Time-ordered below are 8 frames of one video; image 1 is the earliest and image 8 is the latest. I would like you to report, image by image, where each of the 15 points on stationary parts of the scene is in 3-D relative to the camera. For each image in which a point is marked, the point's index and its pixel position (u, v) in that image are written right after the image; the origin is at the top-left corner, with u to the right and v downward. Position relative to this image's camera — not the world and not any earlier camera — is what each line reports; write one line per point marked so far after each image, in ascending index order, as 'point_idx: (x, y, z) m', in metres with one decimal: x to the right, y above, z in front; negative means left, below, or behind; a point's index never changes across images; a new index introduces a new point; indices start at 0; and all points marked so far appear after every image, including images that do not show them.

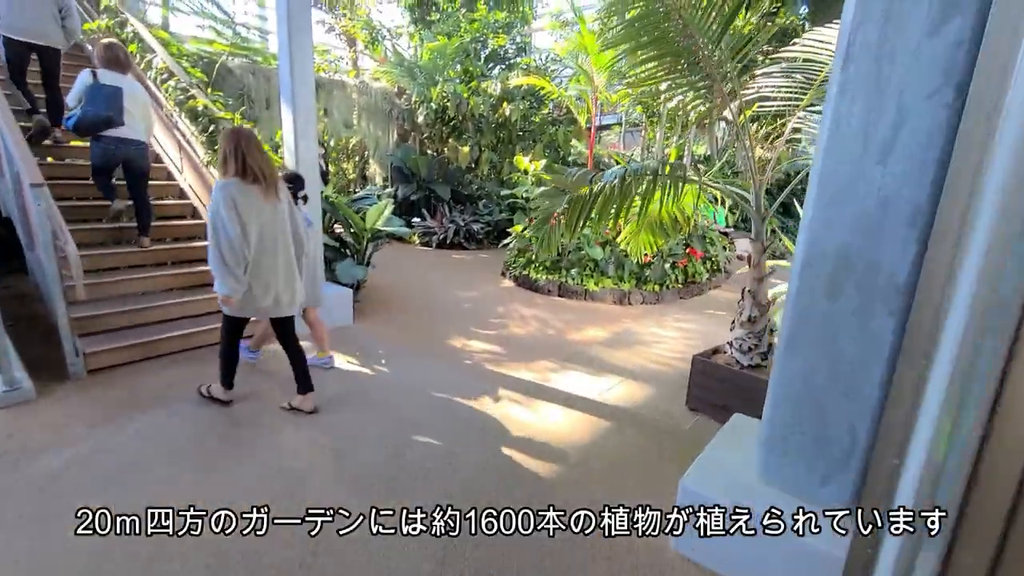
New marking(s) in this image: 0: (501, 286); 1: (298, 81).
0: (-0.1, 0.0, +4.2) m
1: (-1.2, +1.1, +2.6) m
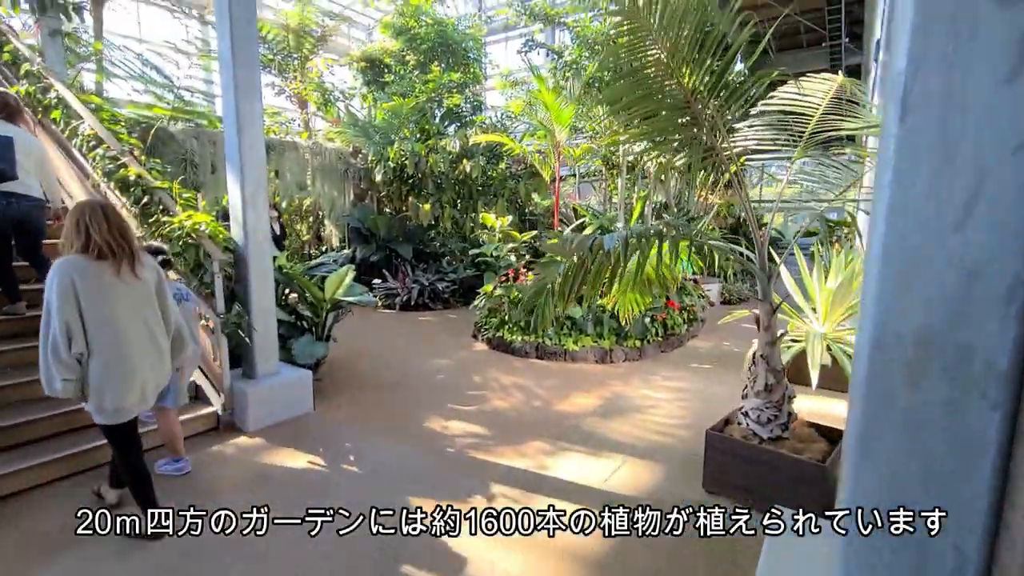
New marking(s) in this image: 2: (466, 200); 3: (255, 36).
0: (-0.3, -0.5, +3.9) m
1: (-1.3, +0.7, +2.4) m
2: (-0.6, +1.1, +6.0) m
3: (-1.2, +1.2, +2.4) m
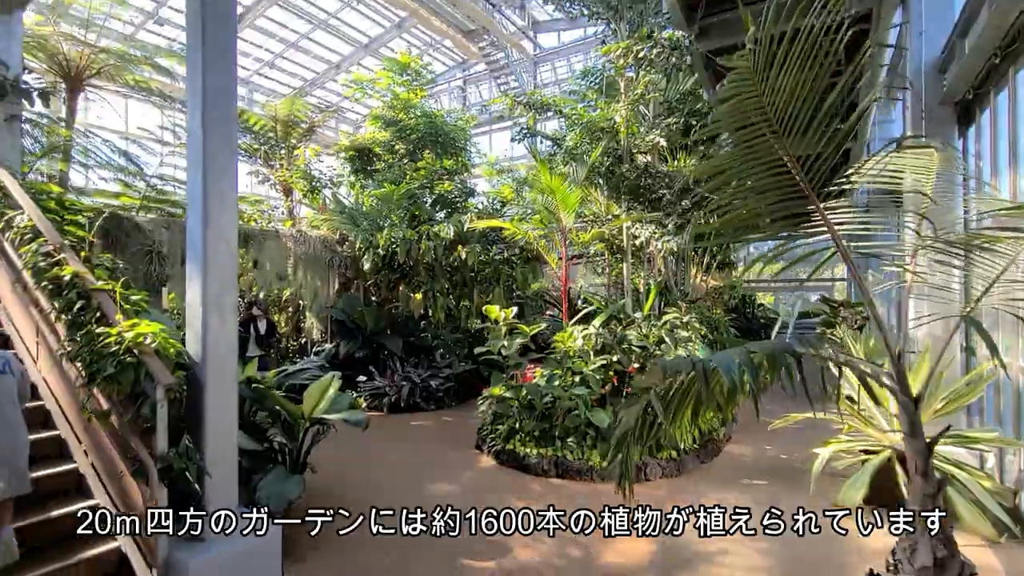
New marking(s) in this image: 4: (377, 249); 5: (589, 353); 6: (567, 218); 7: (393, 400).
0: (-0.2, -1.2, +3.3) m
1: (-1.2, +0.2, +2.0) m
2: (-0.6, 0.0, +5.6) m
3: (-1.2, +0.7, +2.0) m
4: (-1.5, +0.4, +5.4) m
5: (+0.6, -0.5, +3.5) m
6: (+0.5, +0.6, +4.3) m
7: (-1.2, -1.1, +4.8) m
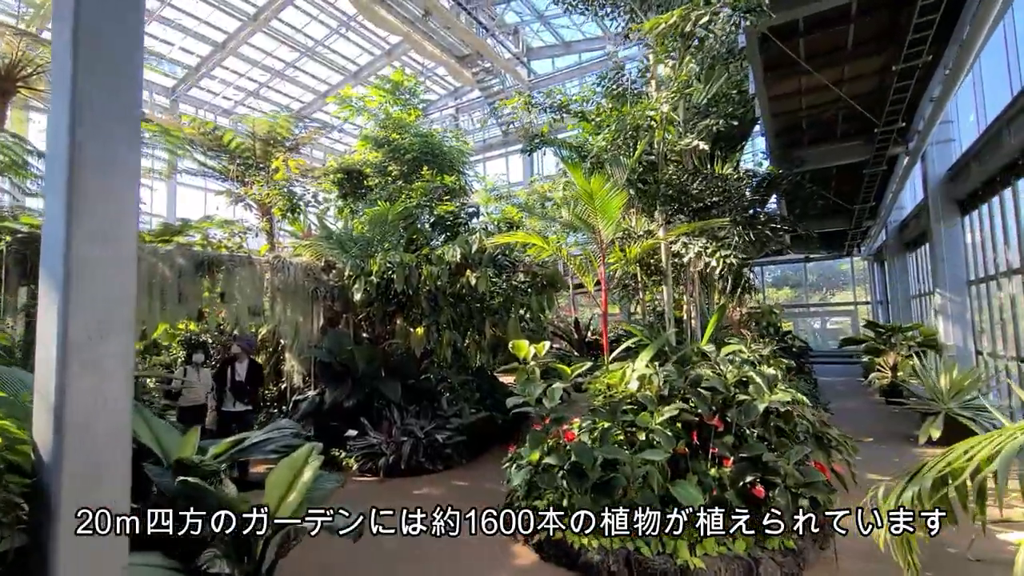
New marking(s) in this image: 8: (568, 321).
0: (0.0, -1.3, +2.4) m
1: (-1.0, +0.1, +1.1) m
2: (-0.4, -0.3, +4.8) m
3: (-0.9, +0.6, +1.2) m
4: (-1.3, +0.1, +4.5) m
5: (+0.8, -0.6, +2.7) m
6: (+0.7, +0.4, +3.5) m
7: (-1.0, -1.4, +3.9) m
8: (+0.8, -0.5, +7.2) m
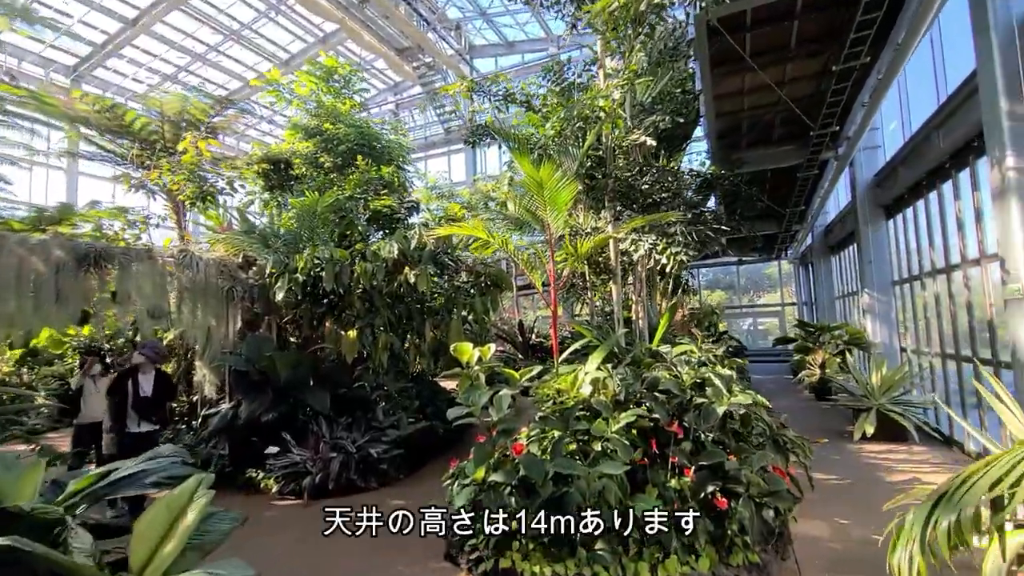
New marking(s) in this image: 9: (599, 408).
0: (-0.2, -1.3, +2.1) m
1: (-1.1, +0.2, +0.7) m
2: (-0.9, -0.3, +4.4) m
3: (-1.0, +0.7, +0.8) m
4: (-1.8, +0.1, +4.1) m
5: (+0.5, -0.6, +2.5) m
6: (+0.3, +0.4, +3.3) m
7: (-1.4, -1.4, +3.5) m
8: (0.0, -0.5, +7.0) m
9: (+0.4, -0.6, +2.5) m
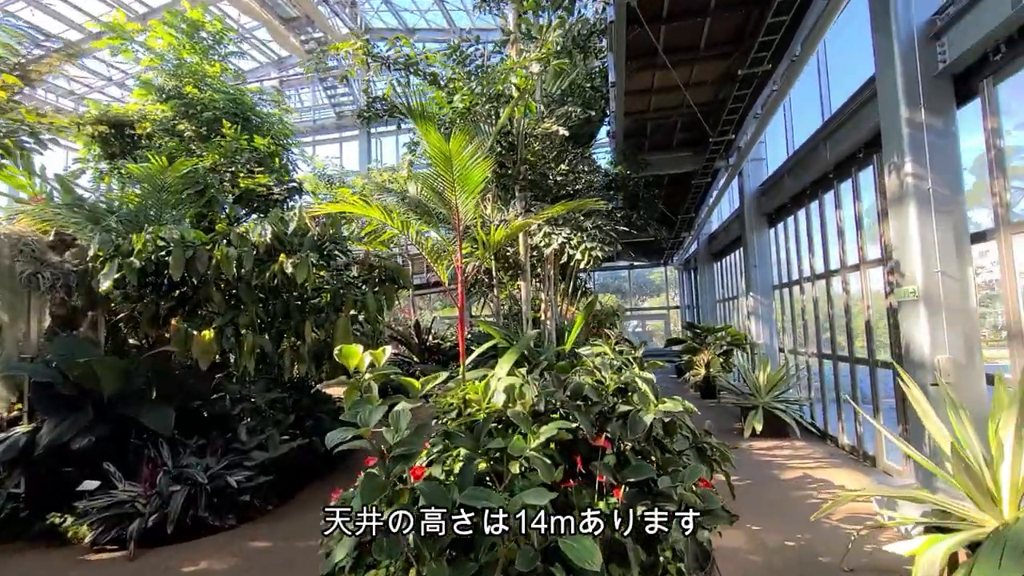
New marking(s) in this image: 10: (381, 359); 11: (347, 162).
0: (-0.6, -1.3, +1.6) m
1: (-1.1, +0.2, +0.1) m
2: (-1.8, -0.2, +3.8) m
3: (-1.1, +0.7, +0.2) m
4: (-2.5, +0.2, +3.2) m
5: (+0.1, -0.6, +2.1) m
6: (-0.3, +0.5, +2.9) m
7: (-2.0, -1.3, +2.7) m
8: (-1.4, -0.5, +6.4) m
9: (0.0, -0.6, +2.1) m
10: (-0.6, -0.3, +2.3) m
11: (-4.6, +3.5, +13.5) m
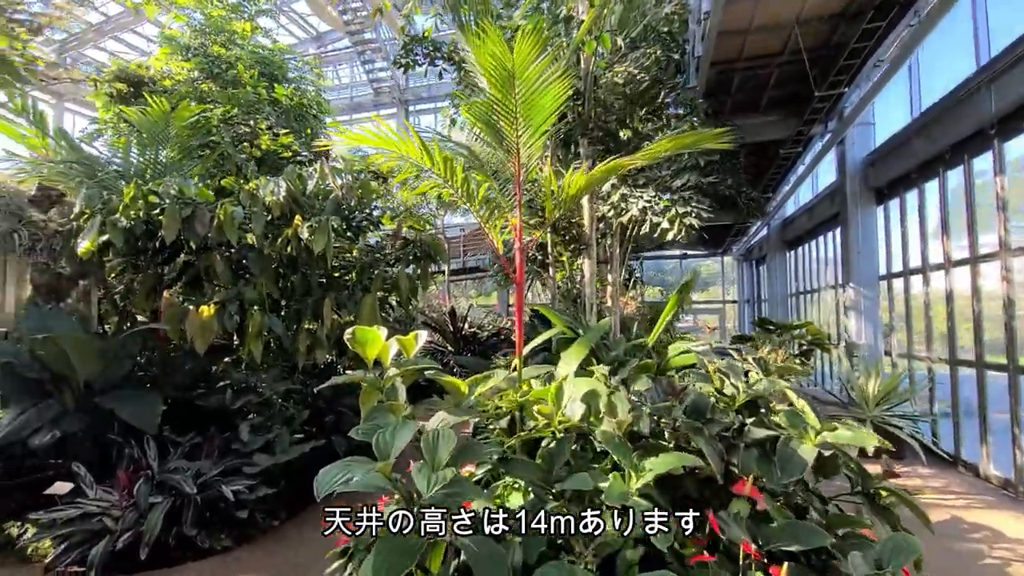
0: (-0.4, -1.2, +0.9) m
1: (-0.9, +0.3, -0.5) m
2: (-1.4, -0.1, +3.2) m
3: (-0.9, +0.8, -0.4) m
4: (-2.1, +0.4, +2.7) m
5: (+0.3, -0.5, +1.4) m
6: (+0.1, +0.6, +2.2) m
7: (-1.7, -1.1, +2.2) m
8: (-0.8, -0.3, +5.8) m
9: (+0.3, -0.5, +1.4) m
10: (-0.3, -0.2, +1.6) m
11: (-3.4, +3.9, +13.0) m
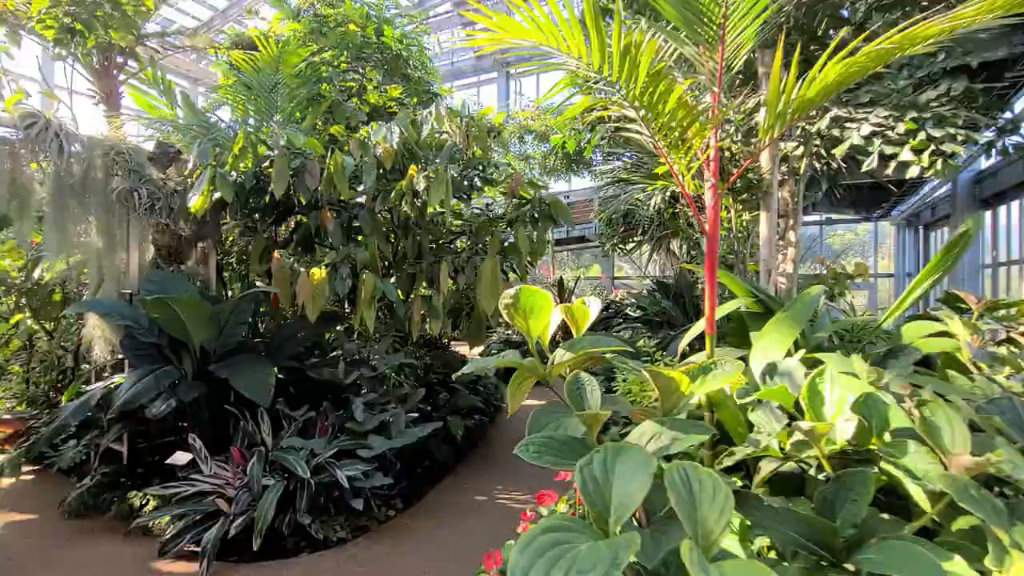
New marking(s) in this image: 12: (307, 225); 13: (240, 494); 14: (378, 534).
0: (0.0, -1.1, +0.5) m
1: (-0.8, +0.4, -0.9) m
2: (-0.6, +0.2, +2.8) m
3: (-0.8, +0.9, -0.9) m
4: (-1.4, +0.6, +2.4) m
5: (+0.8, -0.3, +0.8) m
6: (+0.7, +0.8, +1.5) m
7: (-1.1, -1.0, +1.9) m
8: (+0.5, +0.1, +5.3) m
9: (+0.7, -0.3, +0.8) m
10: (+0.2, -0.1, +1.1) m
11: (-0.7, +4.6, +12.7) m
12: (-1.1, +0.3, +2.7) m
13: (-1.1, -0.8, +2.0) m
14: (-0.6, -1.1, +2.2) m
